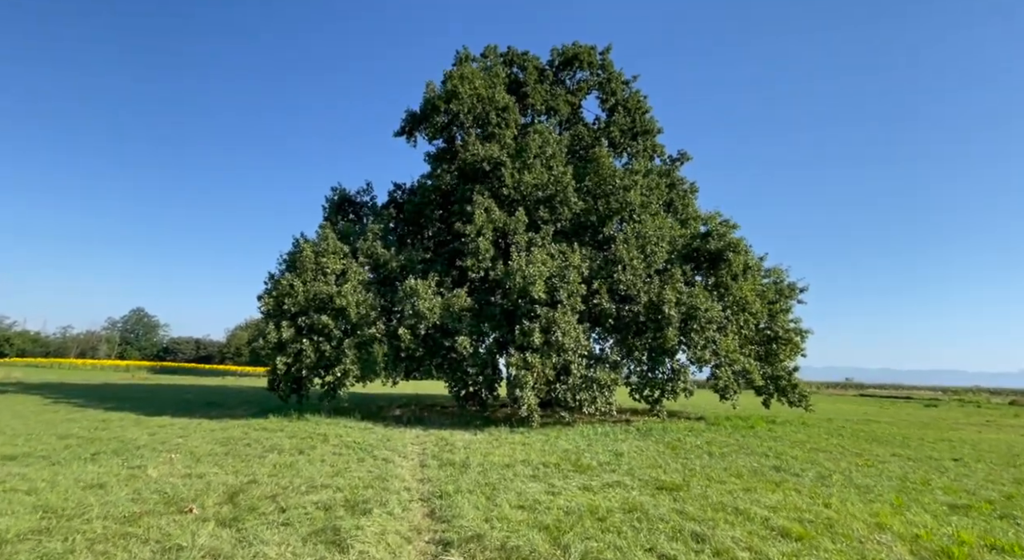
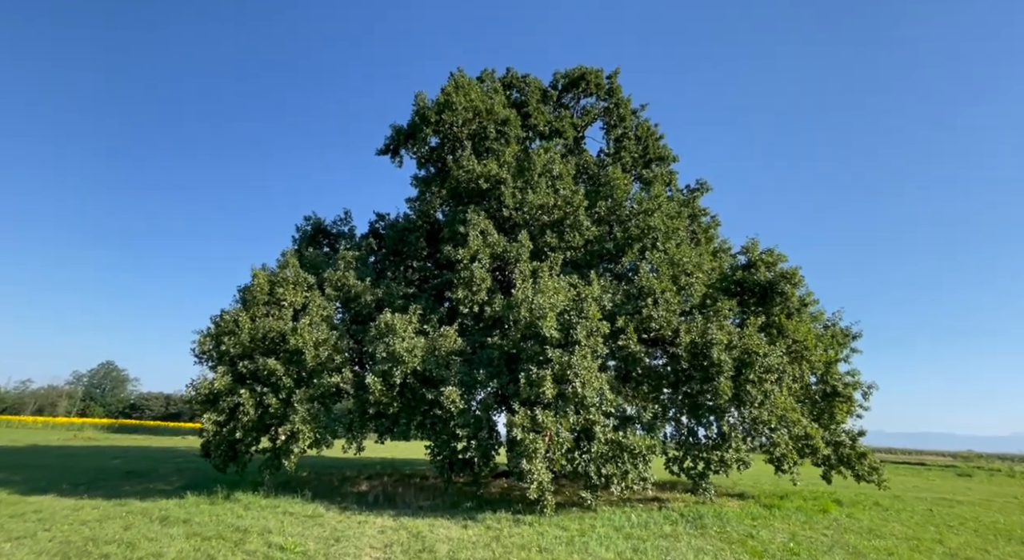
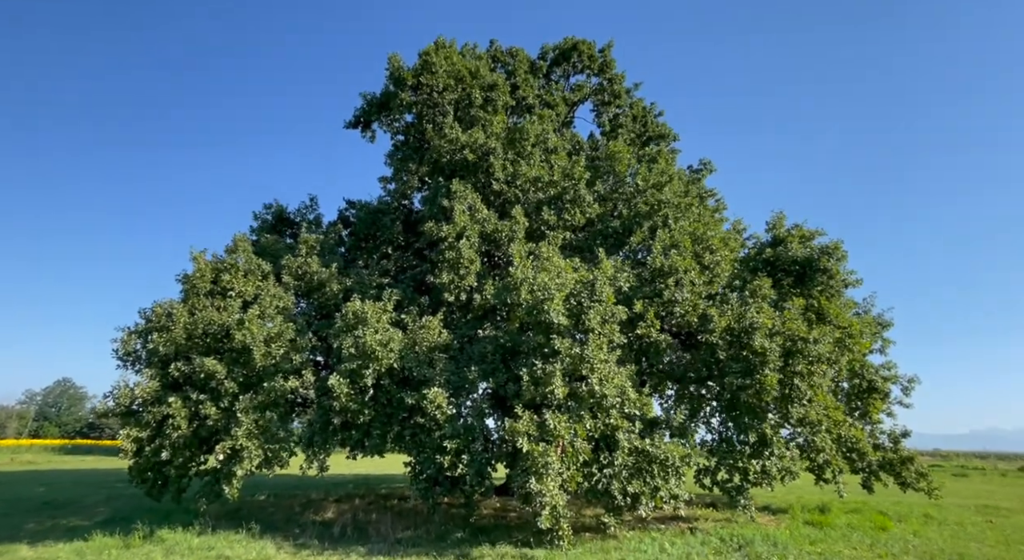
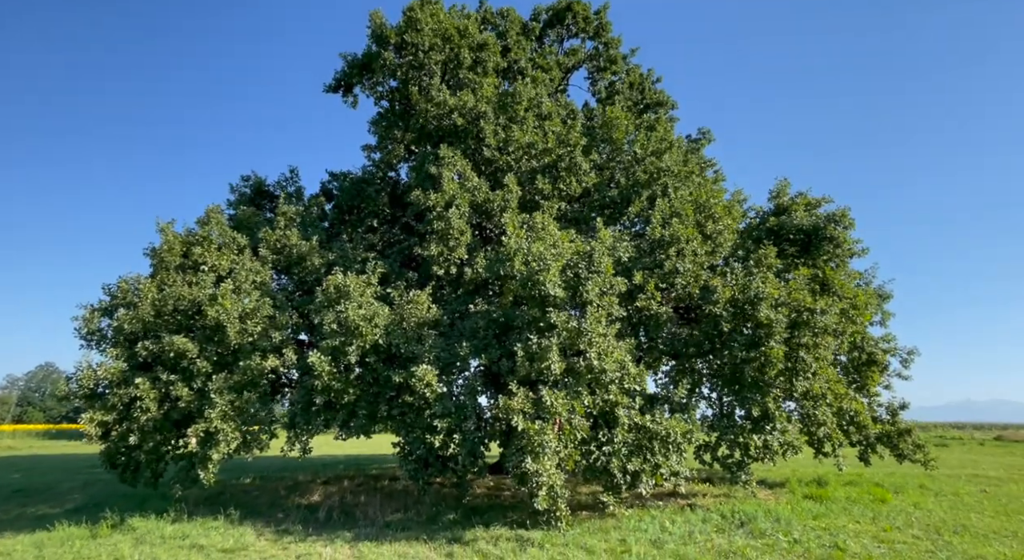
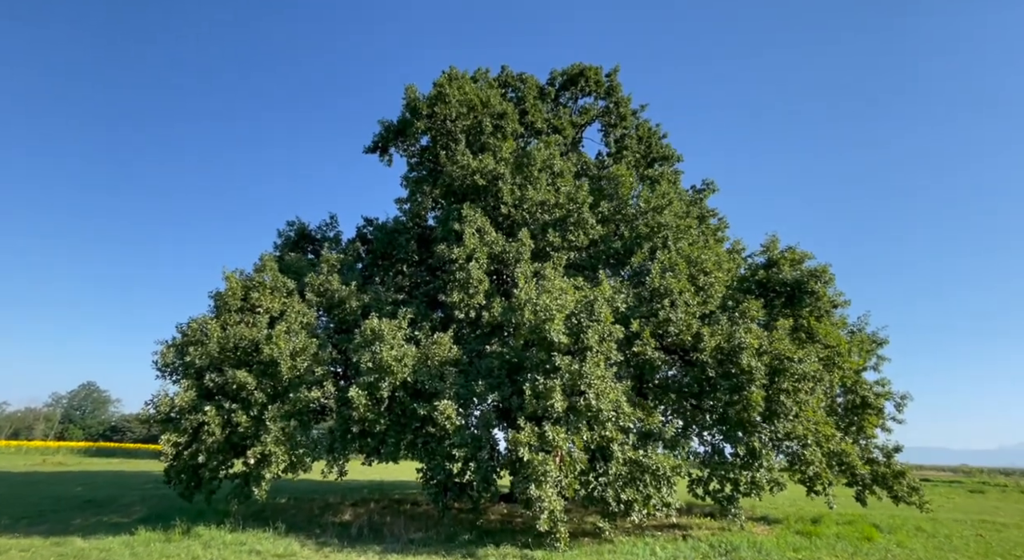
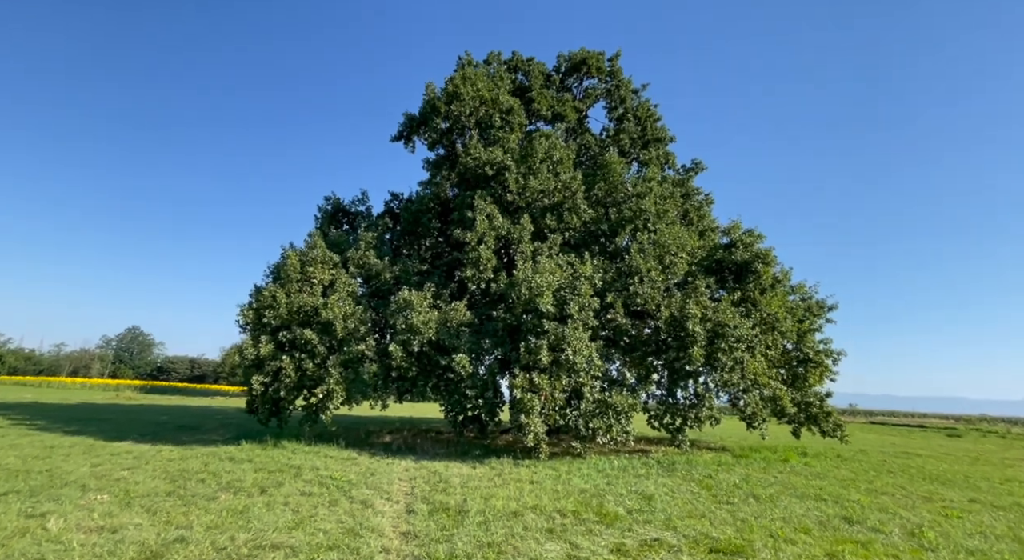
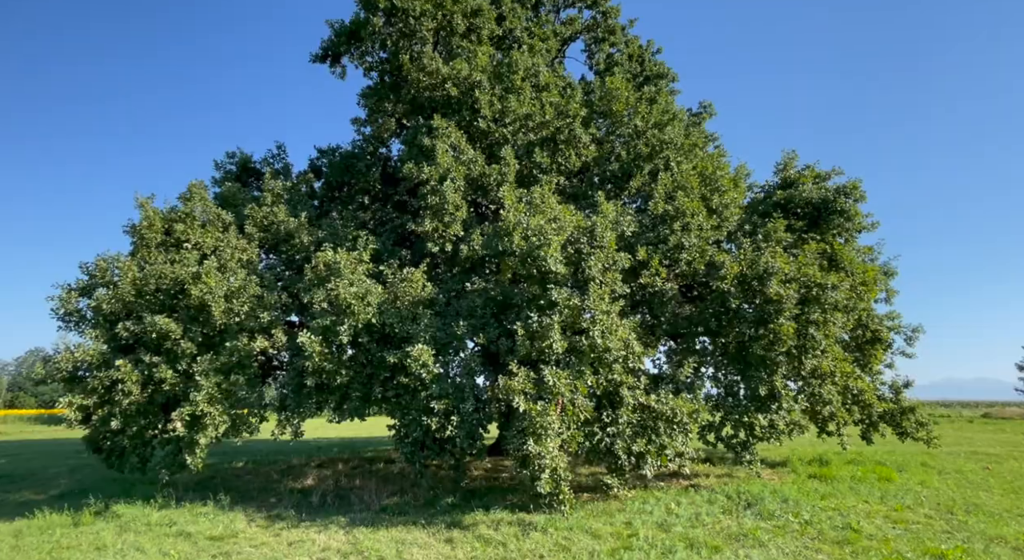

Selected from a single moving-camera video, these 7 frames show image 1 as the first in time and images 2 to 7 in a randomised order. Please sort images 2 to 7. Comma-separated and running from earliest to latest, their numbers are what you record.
6, 2, 5, 3, 4, 7
